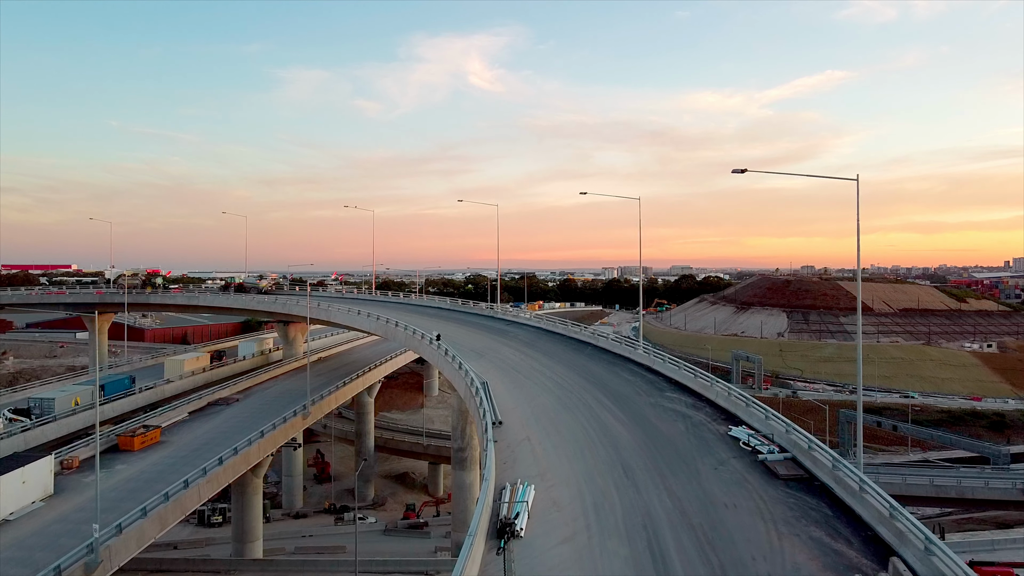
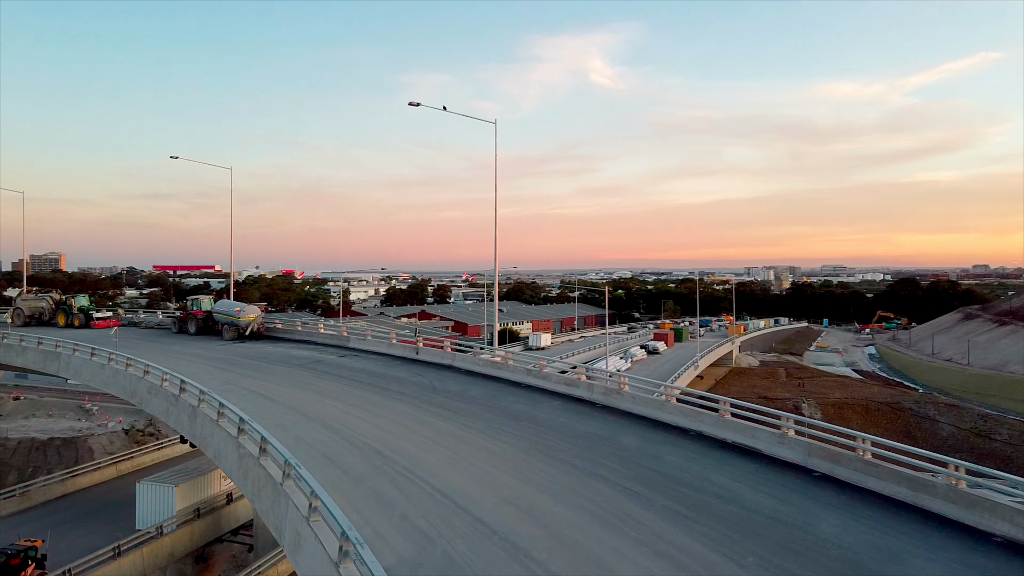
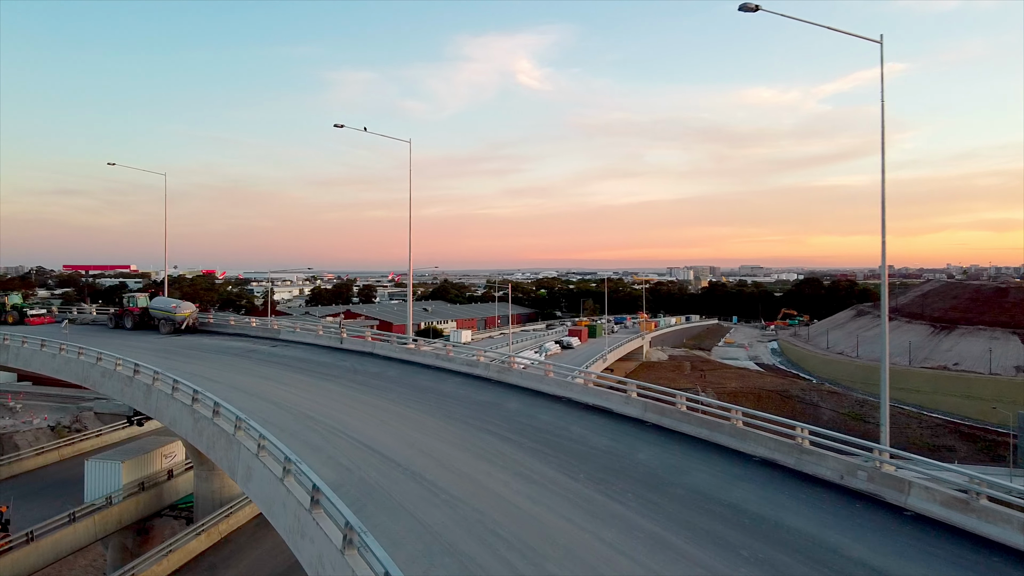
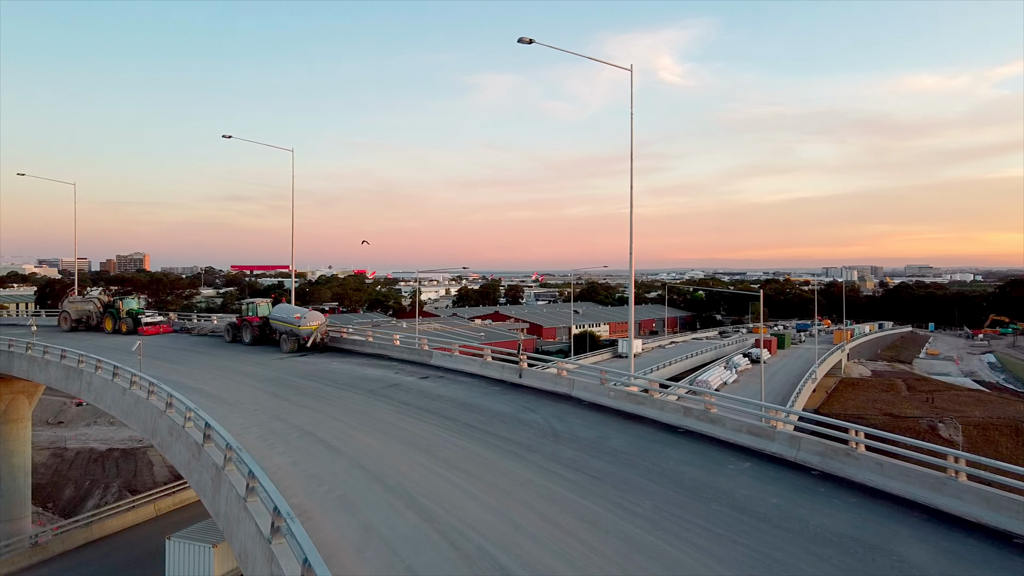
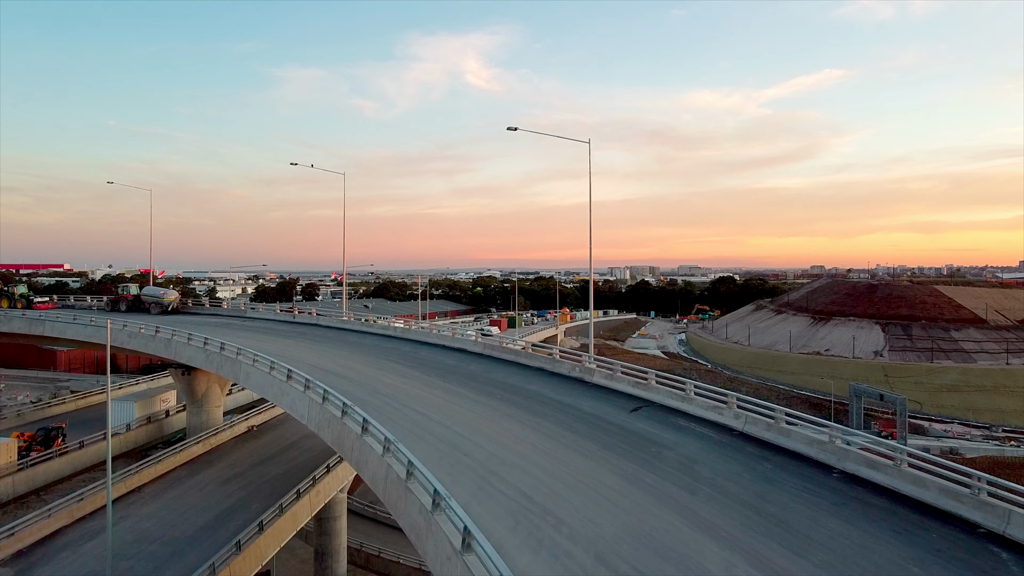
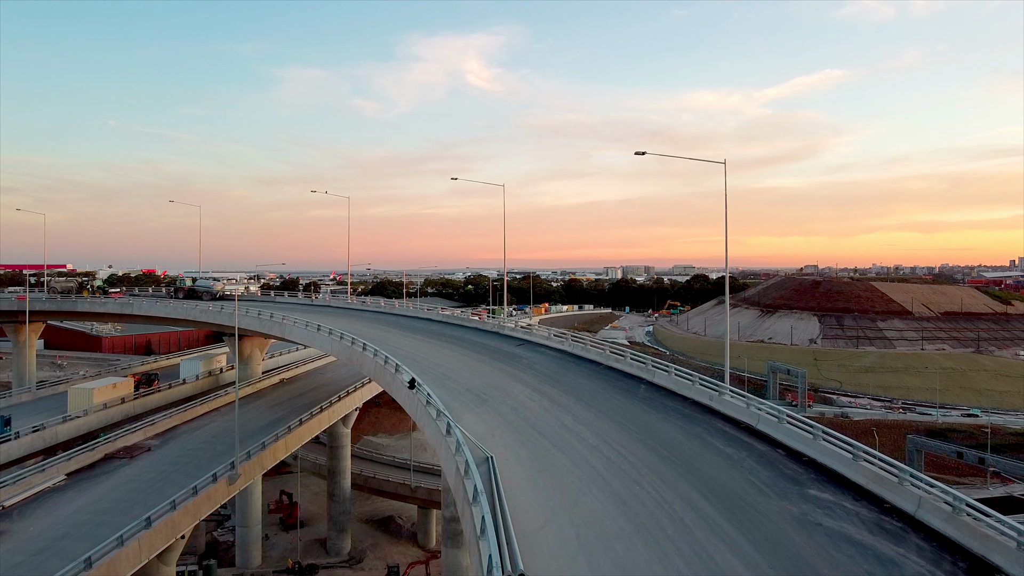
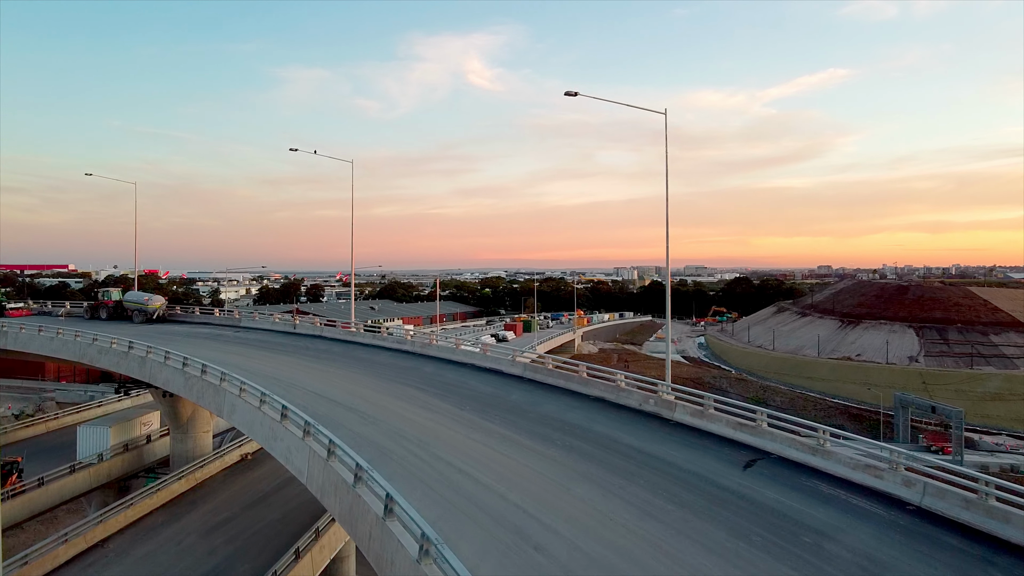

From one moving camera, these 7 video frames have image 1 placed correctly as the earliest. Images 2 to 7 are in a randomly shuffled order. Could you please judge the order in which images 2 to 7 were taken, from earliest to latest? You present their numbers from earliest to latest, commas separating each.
6, 5, 7, 3, 2, 4
